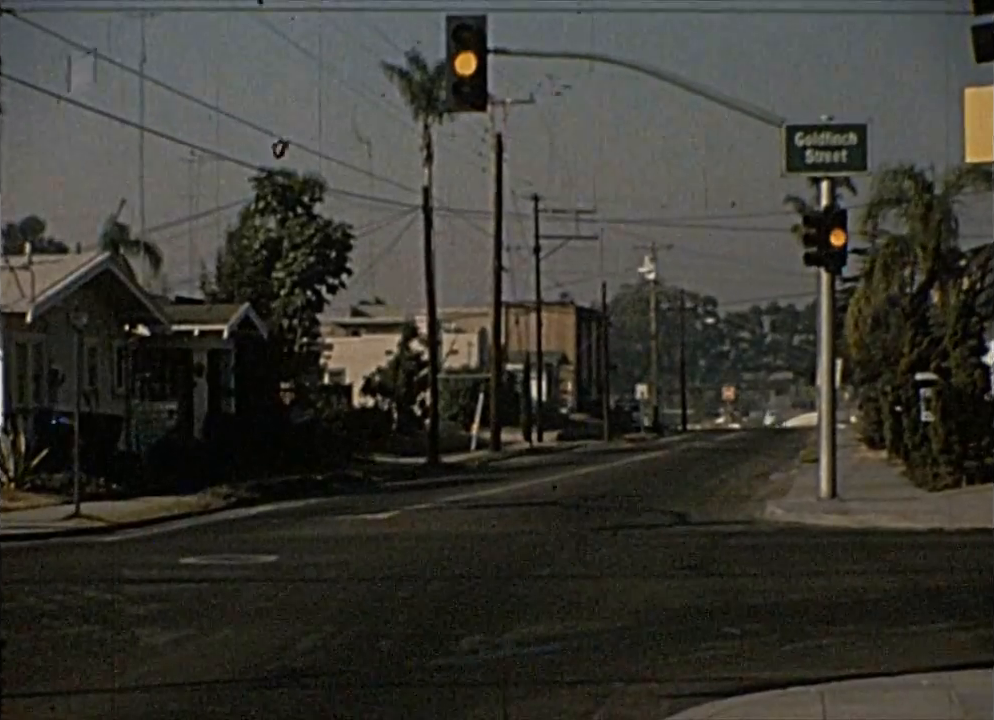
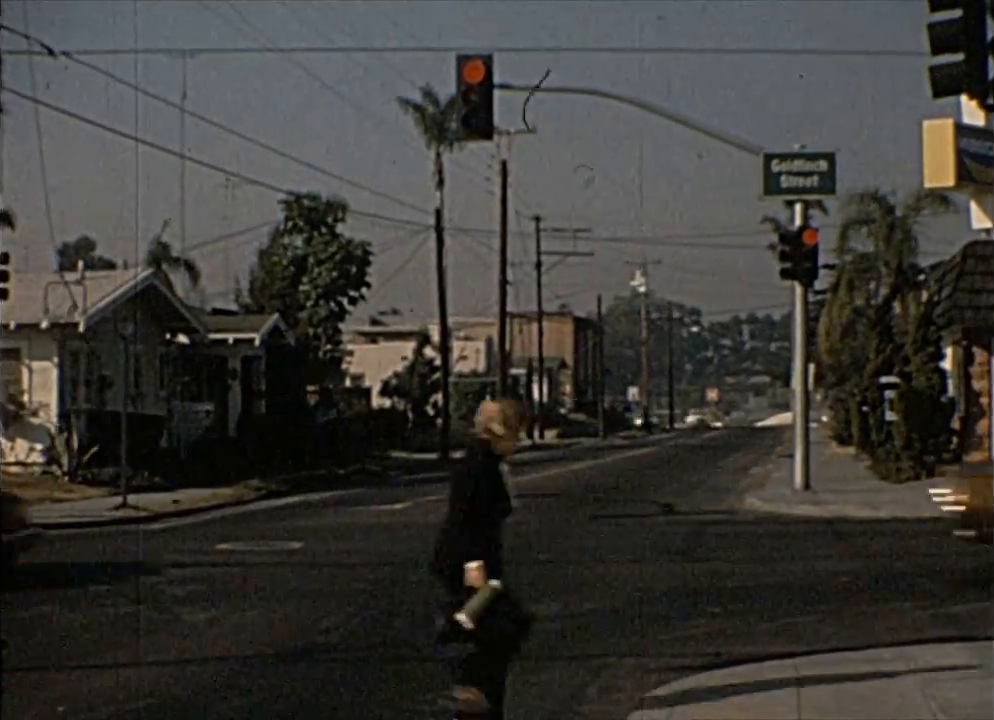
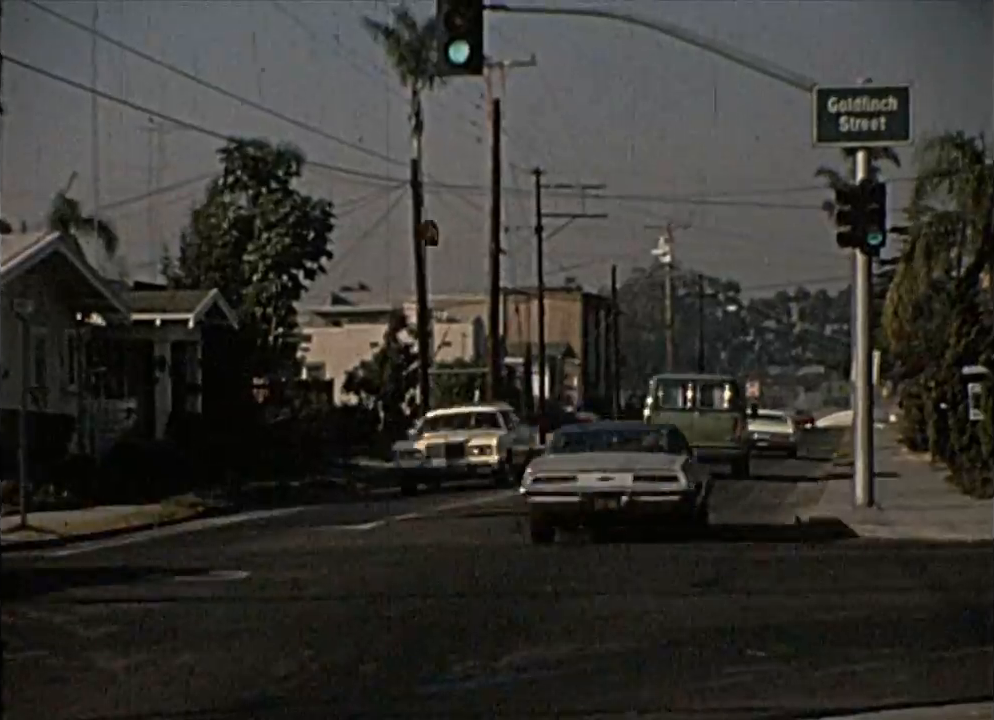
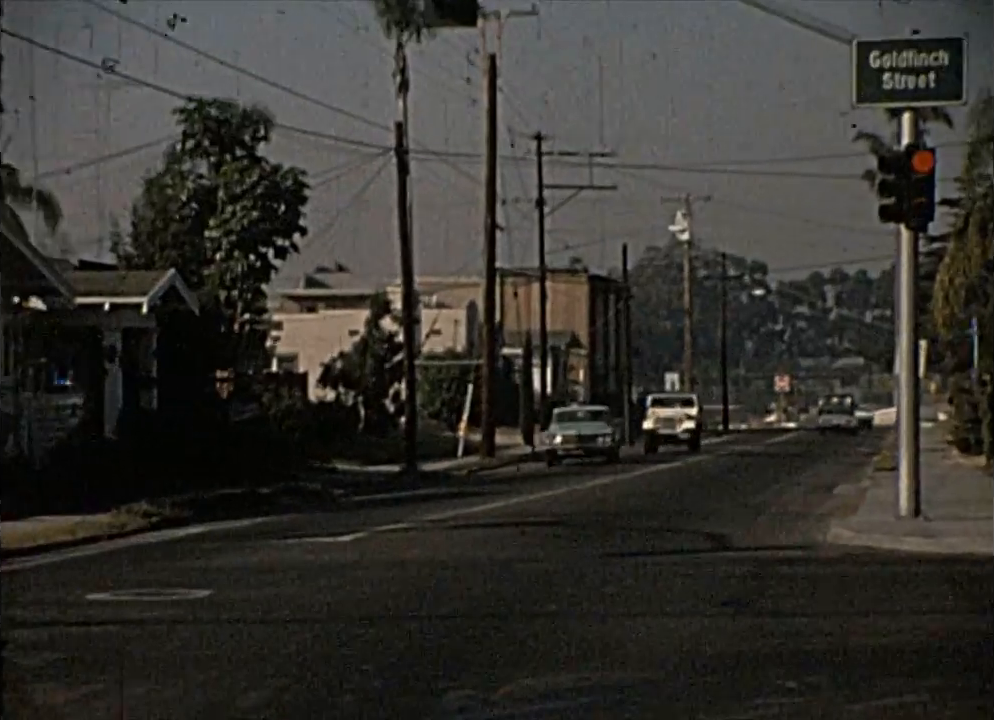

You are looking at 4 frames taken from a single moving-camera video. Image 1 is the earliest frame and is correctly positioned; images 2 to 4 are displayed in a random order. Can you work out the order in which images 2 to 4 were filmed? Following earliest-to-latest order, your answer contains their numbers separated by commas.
2, 3, 4
